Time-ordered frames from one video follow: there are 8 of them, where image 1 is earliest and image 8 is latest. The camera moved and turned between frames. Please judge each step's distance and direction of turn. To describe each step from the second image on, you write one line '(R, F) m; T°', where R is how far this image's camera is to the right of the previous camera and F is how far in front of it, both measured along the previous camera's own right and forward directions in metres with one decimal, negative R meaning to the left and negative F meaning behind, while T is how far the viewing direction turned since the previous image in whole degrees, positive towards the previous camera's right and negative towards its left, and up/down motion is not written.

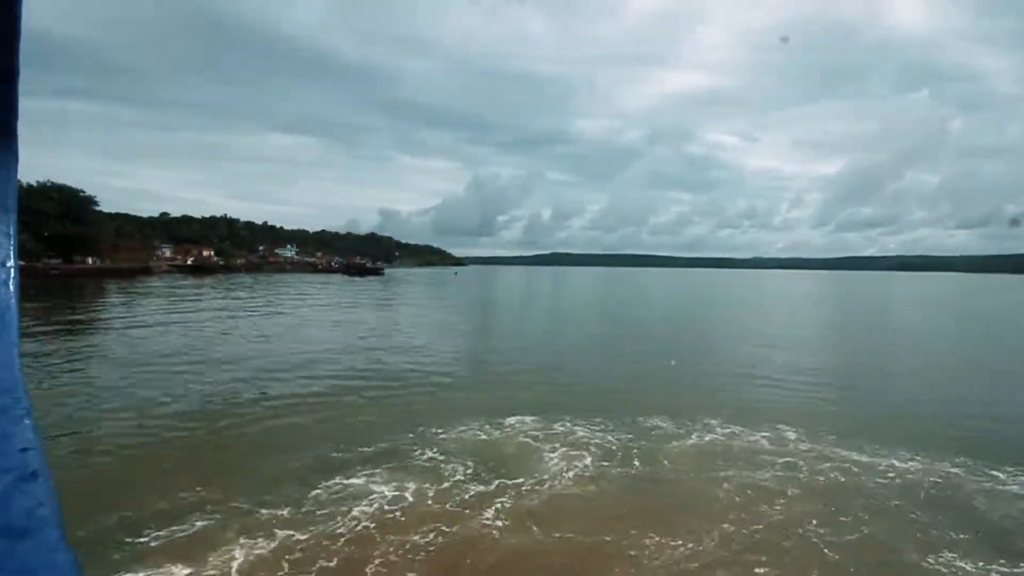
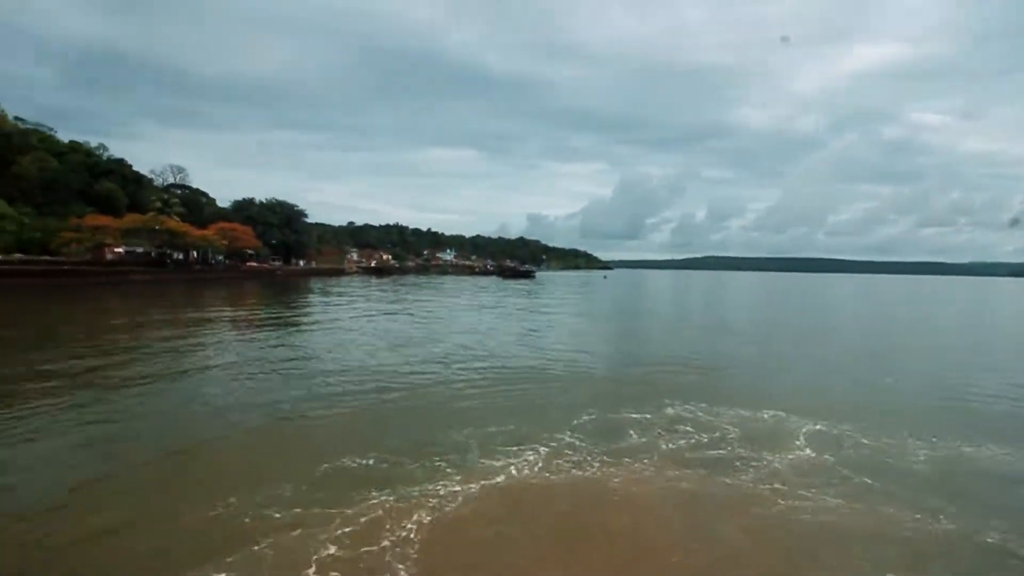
(-0.5, -0.7) m; -17°
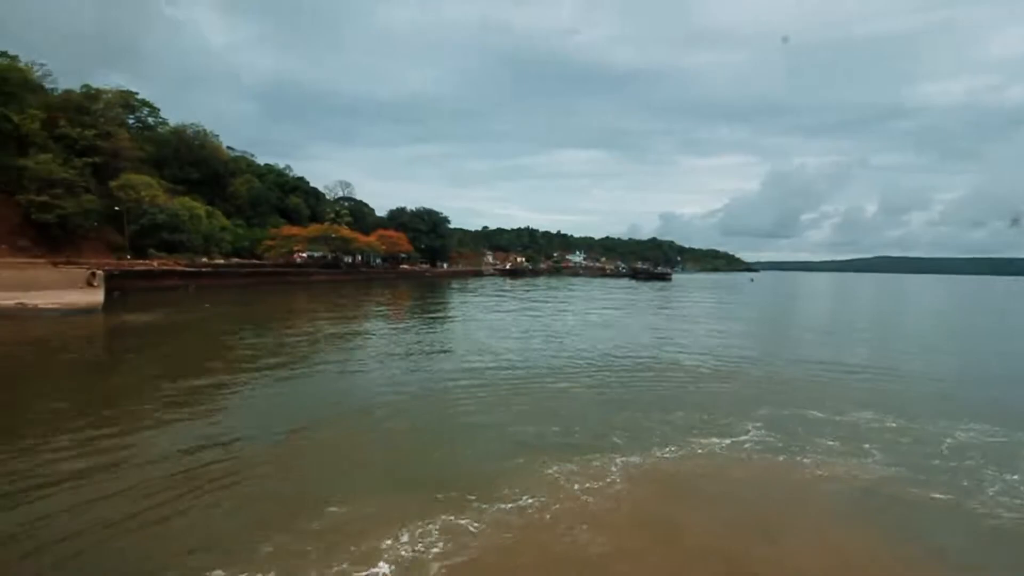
(-0.6, -0.7) m; -15°
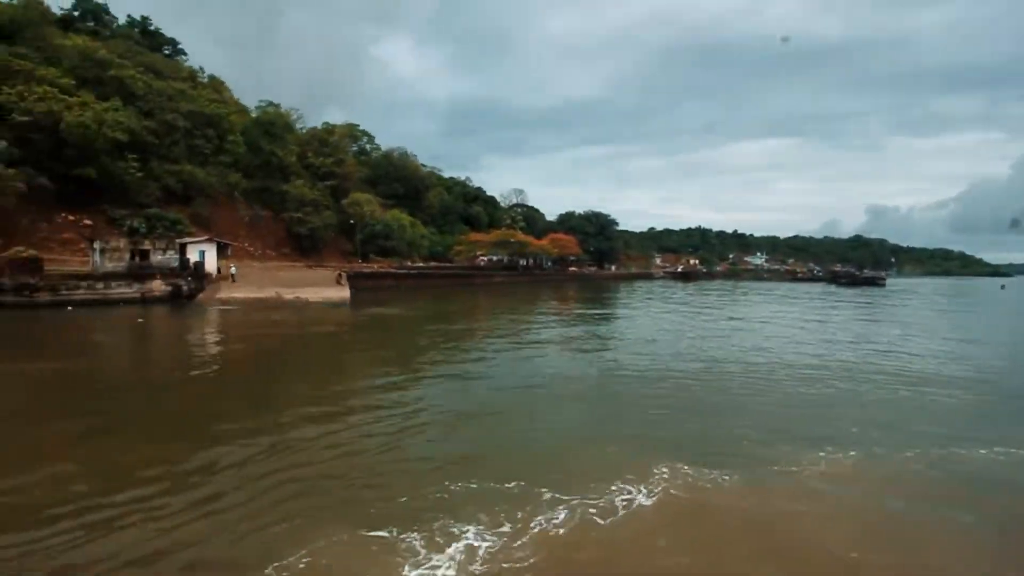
(-0.7, -1.1) m; -19°
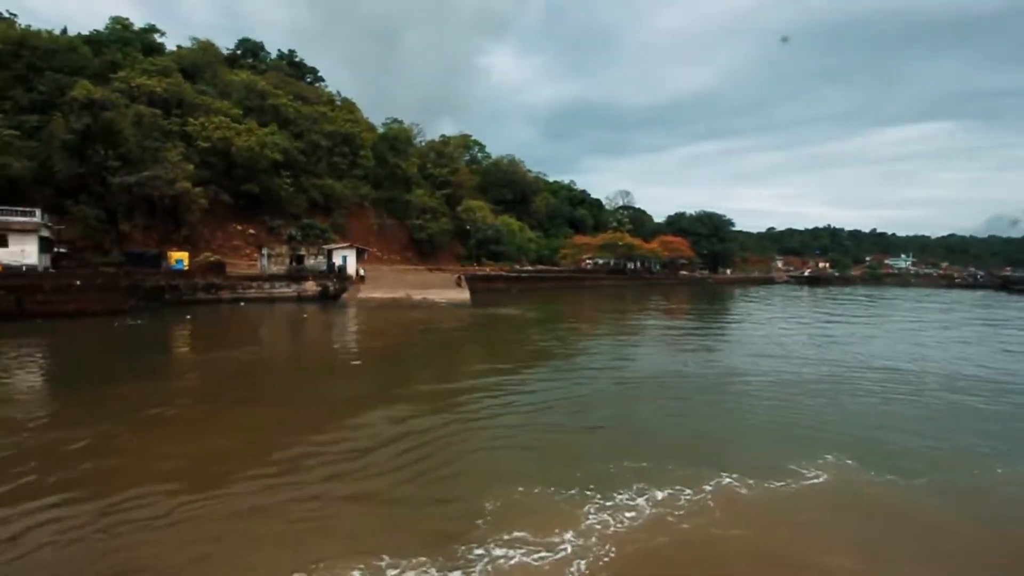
(-0.6, -0.9) m; -12°
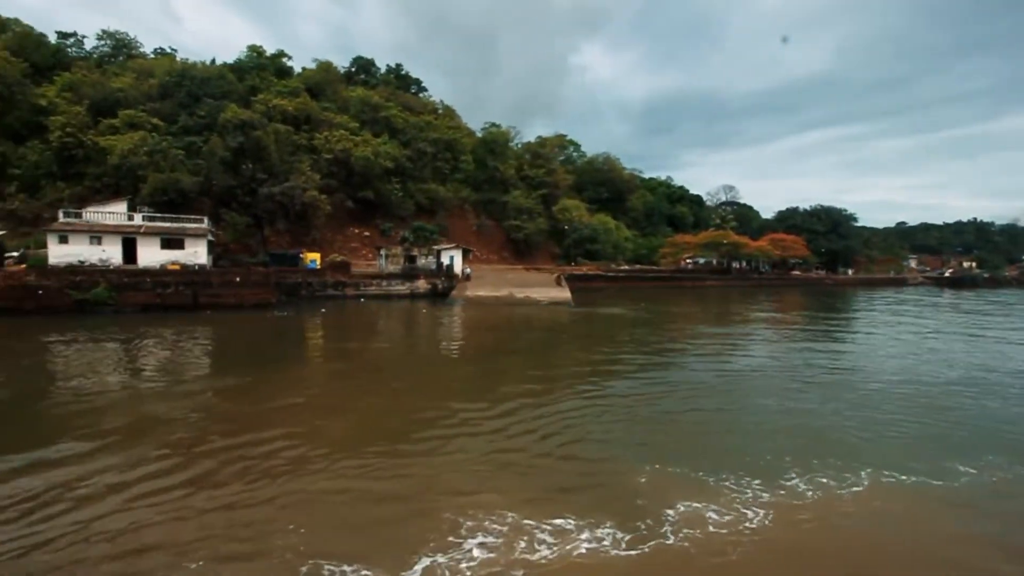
(-0.7, -0.8) m; -10°
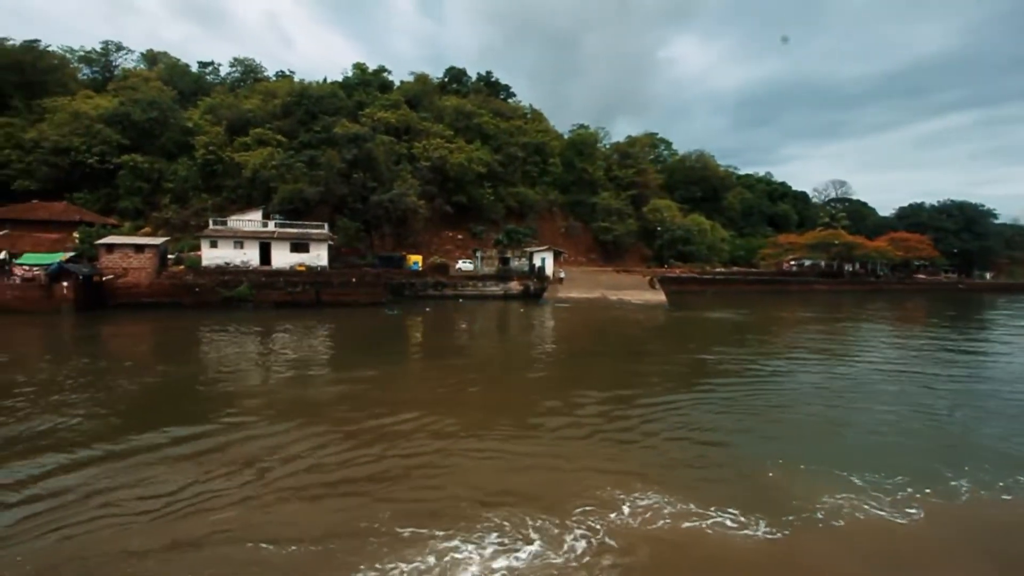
(-0.6, -0.9) m; -10°
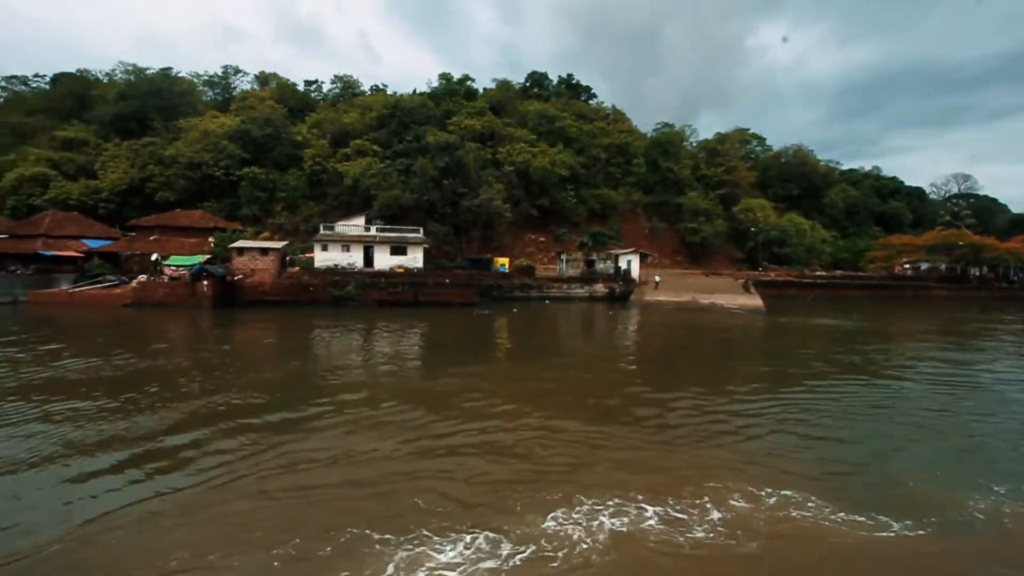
(-0.5, -0.9) m; -9°
